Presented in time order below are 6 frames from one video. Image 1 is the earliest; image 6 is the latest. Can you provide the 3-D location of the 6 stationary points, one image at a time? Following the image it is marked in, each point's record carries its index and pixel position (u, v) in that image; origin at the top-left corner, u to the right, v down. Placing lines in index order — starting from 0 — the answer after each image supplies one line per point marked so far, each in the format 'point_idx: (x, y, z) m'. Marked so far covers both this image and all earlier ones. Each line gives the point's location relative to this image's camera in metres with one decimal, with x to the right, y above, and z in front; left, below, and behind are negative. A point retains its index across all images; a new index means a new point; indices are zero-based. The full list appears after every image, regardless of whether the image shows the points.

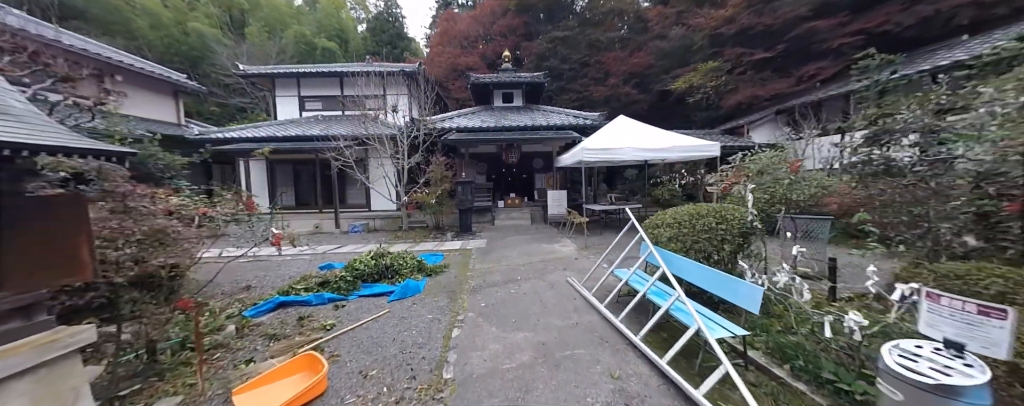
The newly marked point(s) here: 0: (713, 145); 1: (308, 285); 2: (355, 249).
0: (+4.2, +1.2, +5.6) m
1: (-2.7, -1.1, +3.6) m
2: (-3.7, -1.1, +6.5) m
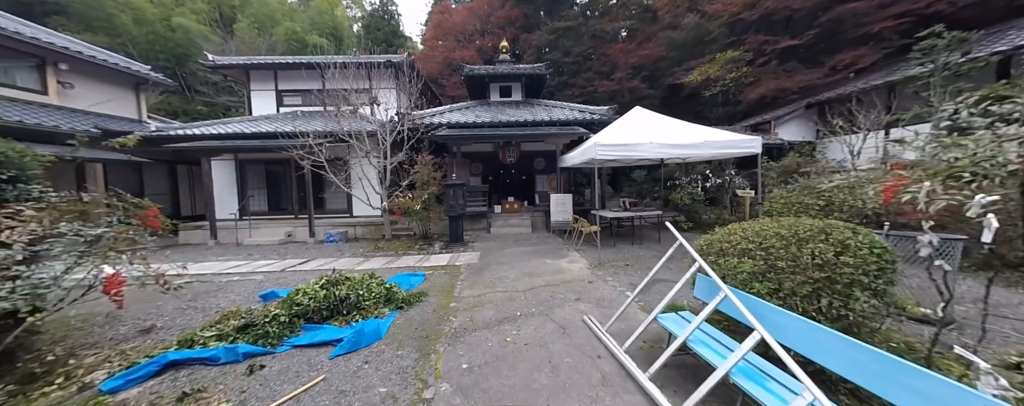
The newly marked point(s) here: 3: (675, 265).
0: (+4.1, +1.1, +4.6) m
1: (-2.7, -1.2, +2.6) m
2: (-3.7, -1.2, +5.4) m
3: (+2.5, -1.0, +4.3) m
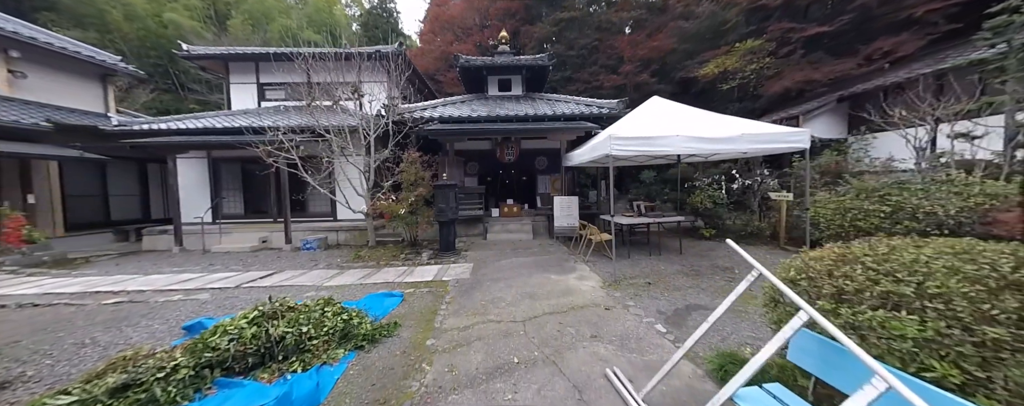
0: (+4.1, +1.0, +3.8) m
1: (-2.8, -1.2, +1.8) m
2: (-3.8, -1.2, +4.7) m
3: (+2.5, -1.1, +3.5) m
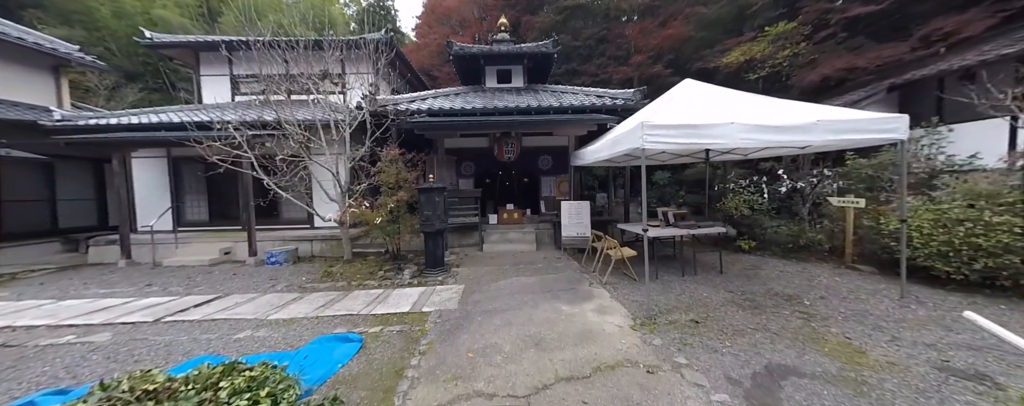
0: (+4.1, +0.9, +2.9) m
1: (-2.8, -1.3, +0.9) m
2: (-3.8, -1.4, +3.7) m
3: (+2.5, -1.2, +2.5) m
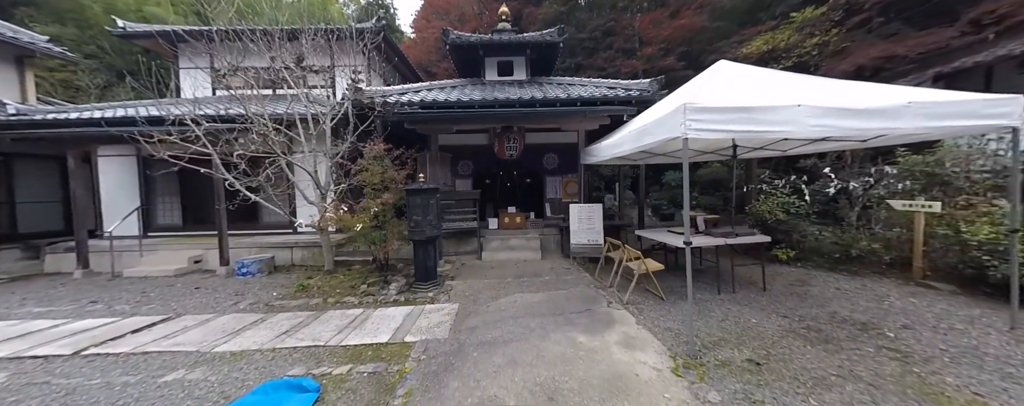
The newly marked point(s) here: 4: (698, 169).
0: (+4.1, +0.8, +2.3) m
1: (-2.8, -1.4, +0.3) m
2: (-3.7, -1.4, +3.1) m
3: (+2.5, -1.2, +1.9) m
4: (+5.9, +1.1, +8.5) m
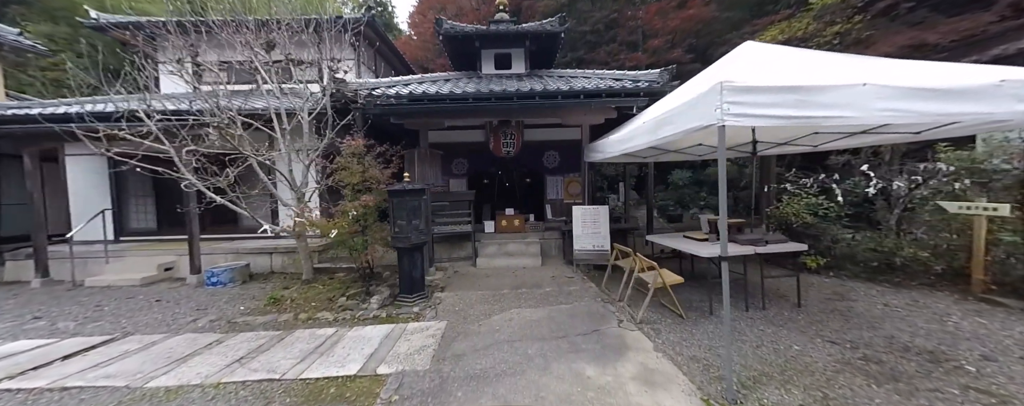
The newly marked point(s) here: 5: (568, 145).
0: (+4.0, +0.8, +1.8) m
1: (-2.8, -1.4, -0.2) m
2: (-3.8, -1.4, +2.7) m
3: (+2.5, -1.2, +1.4) m
4: (+5.8, +1.1, +8.1) m
5: (+1.2, +1.2, +5.8) m
